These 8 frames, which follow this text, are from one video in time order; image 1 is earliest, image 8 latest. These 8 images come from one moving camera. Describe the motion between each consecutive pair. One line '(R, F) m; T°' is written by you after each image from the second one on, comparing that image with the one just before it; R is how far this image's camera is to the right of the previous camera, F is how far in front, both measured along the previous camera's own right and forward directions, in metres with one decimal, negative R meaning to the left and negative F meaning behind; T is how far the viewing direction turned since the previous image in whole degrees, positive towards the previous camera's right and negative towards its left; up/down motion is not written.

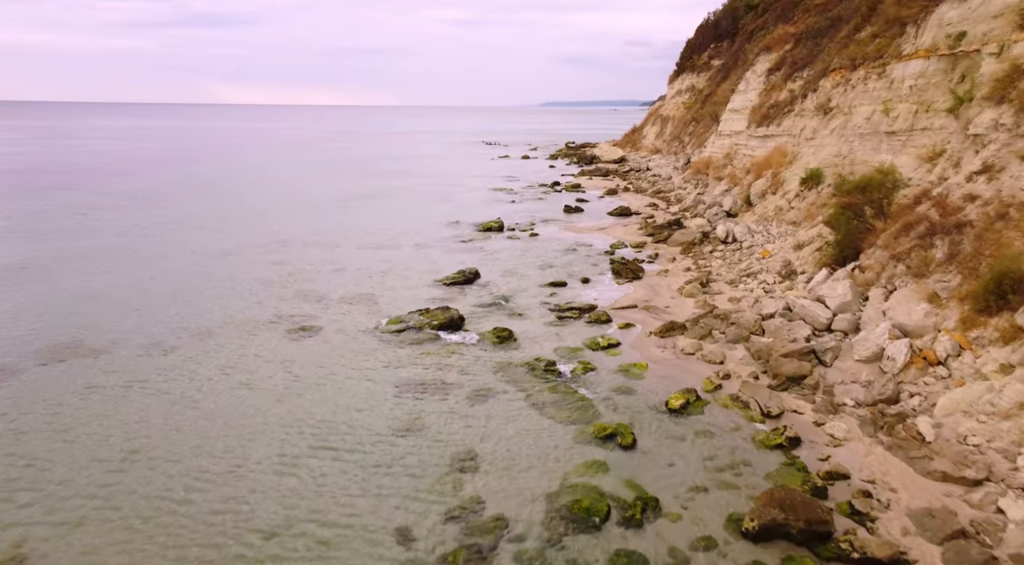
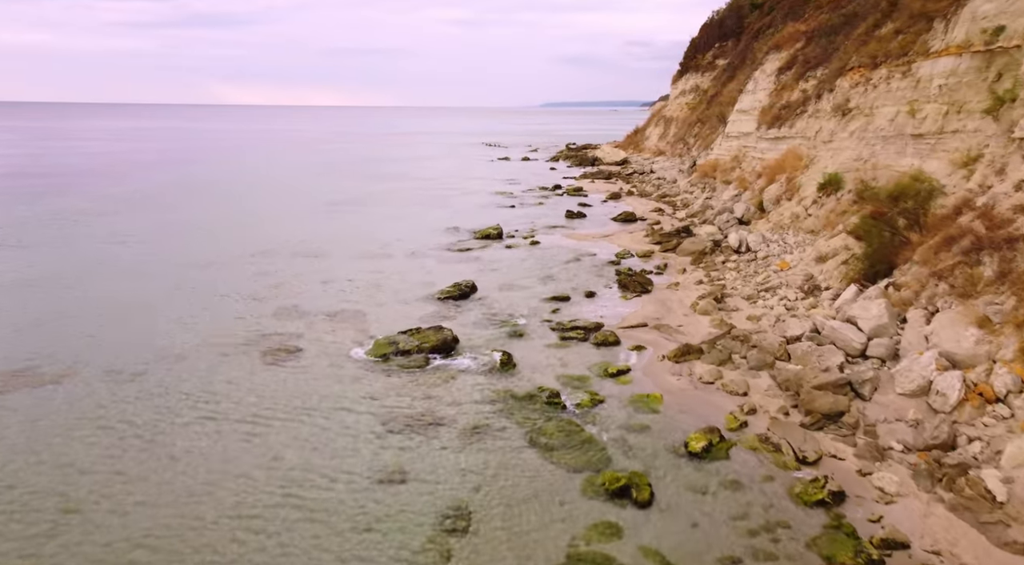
(0.0, +1.6) m; 0°
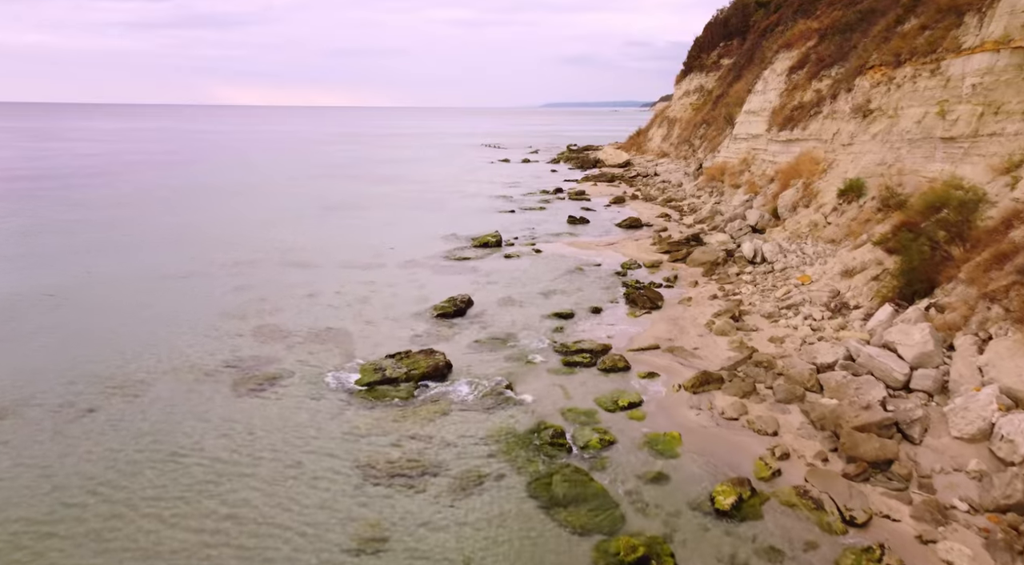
(0.0, +1.6) m; 0°
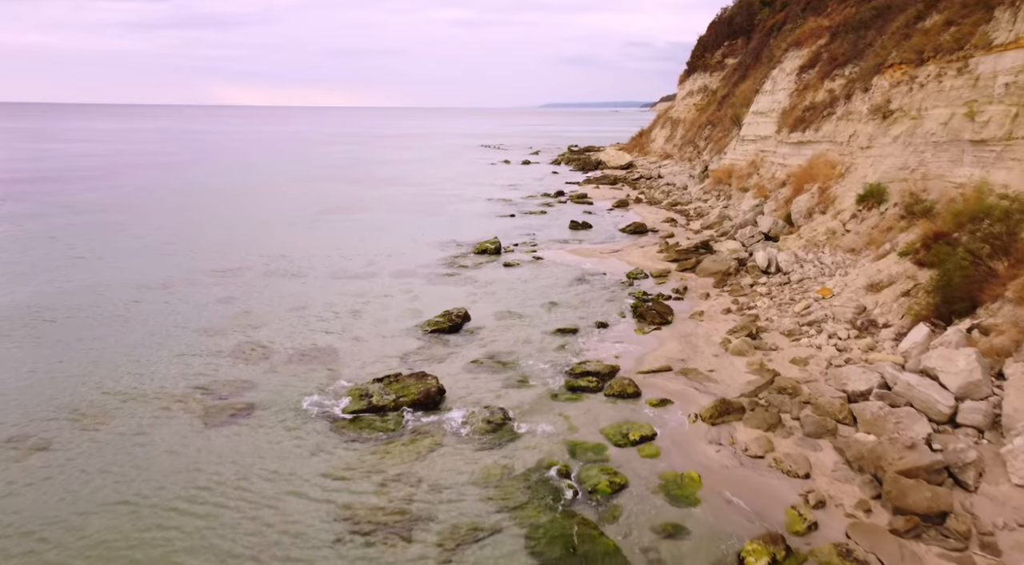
(0.0, +1.3) m; 0°
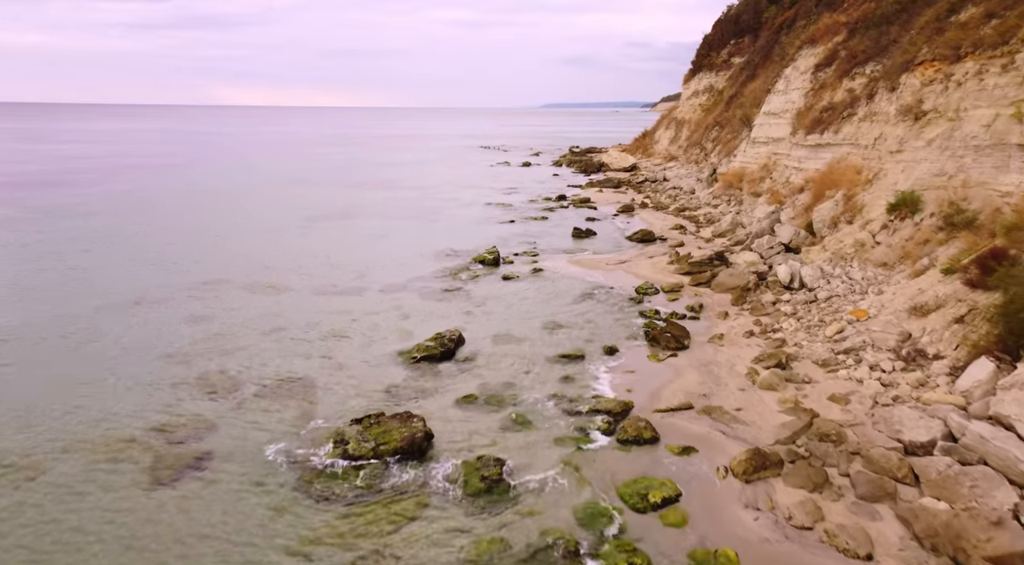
(0.0, +1.9) m; 0°
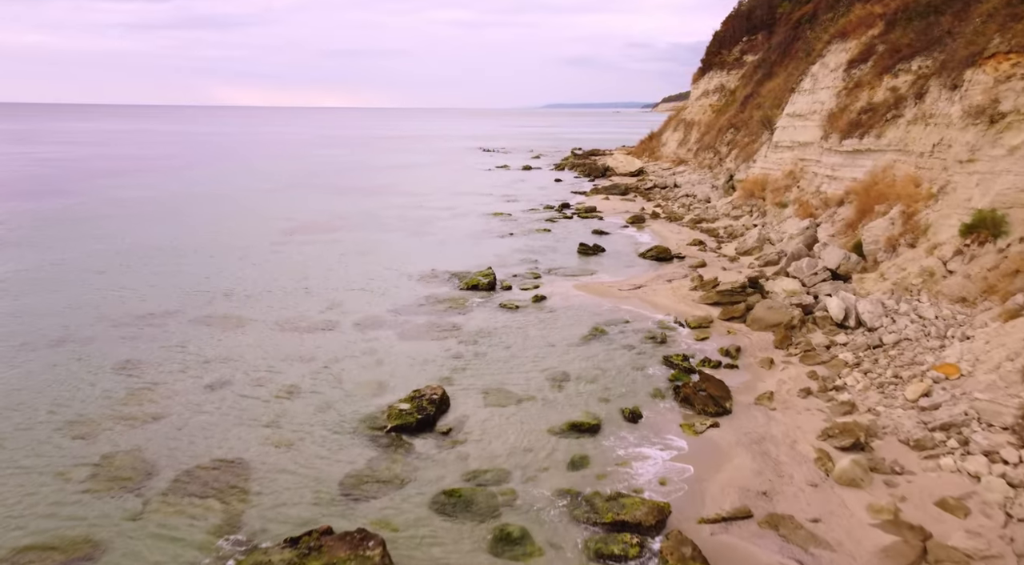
(+0.1, +3.5) m; 0°
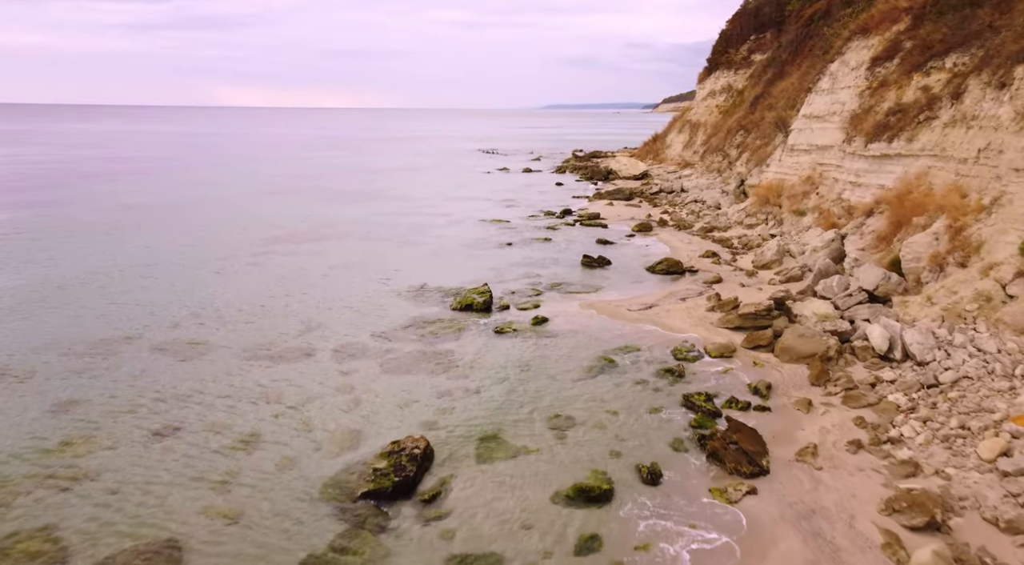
(+0.1, +2.1) m; 0°
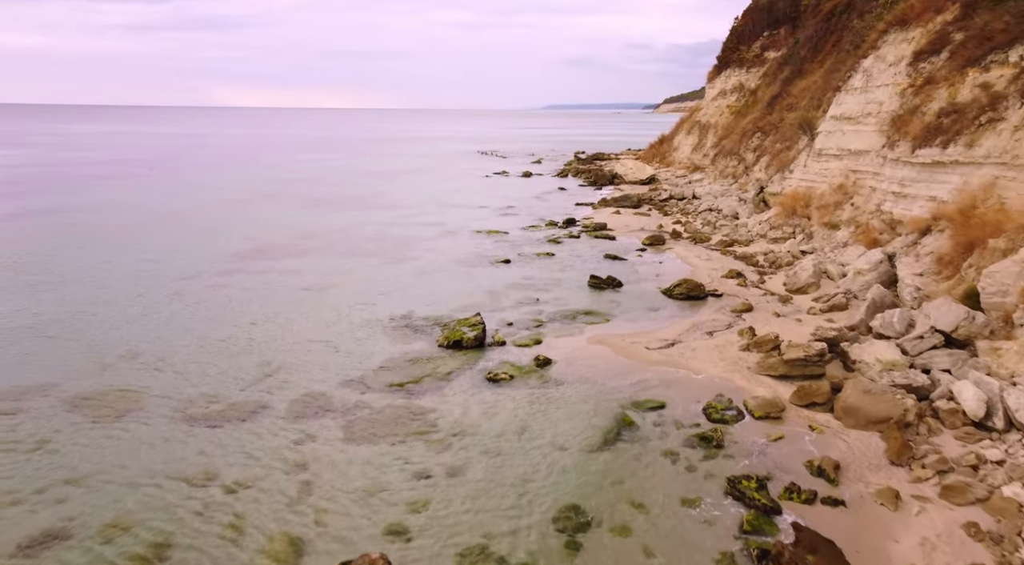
(+0.1, +3.2) m; 0°
